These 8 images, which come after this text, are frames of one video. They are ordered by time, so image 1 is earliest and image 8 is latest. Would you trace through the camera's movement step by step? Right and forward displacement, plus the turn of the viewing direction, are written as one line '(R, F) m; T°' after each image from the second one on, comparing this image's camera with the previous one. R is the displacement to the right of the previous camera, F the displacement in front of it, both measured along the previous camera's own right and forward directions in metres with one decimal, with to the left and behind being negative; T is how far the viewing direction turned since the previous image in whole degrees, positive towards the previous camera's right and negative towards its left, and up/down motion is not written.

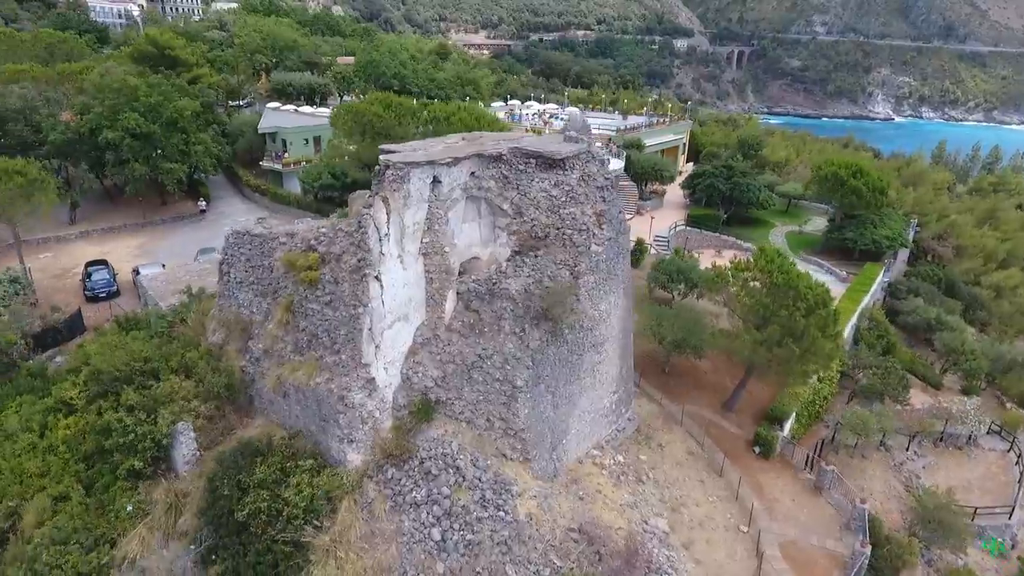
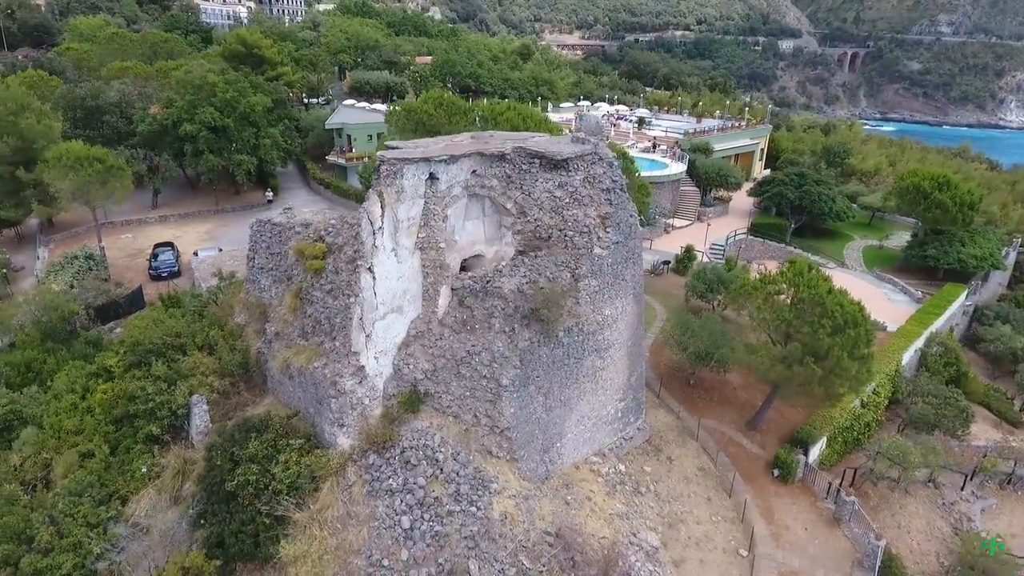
(+1.7, +0.1) m; -8°
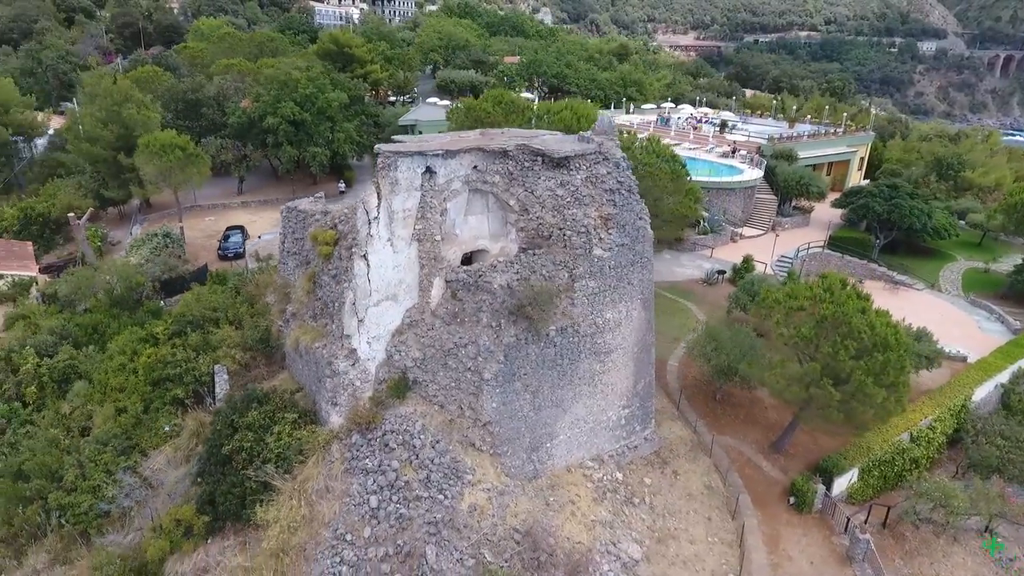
(+2.0, +0.1) m; -9°
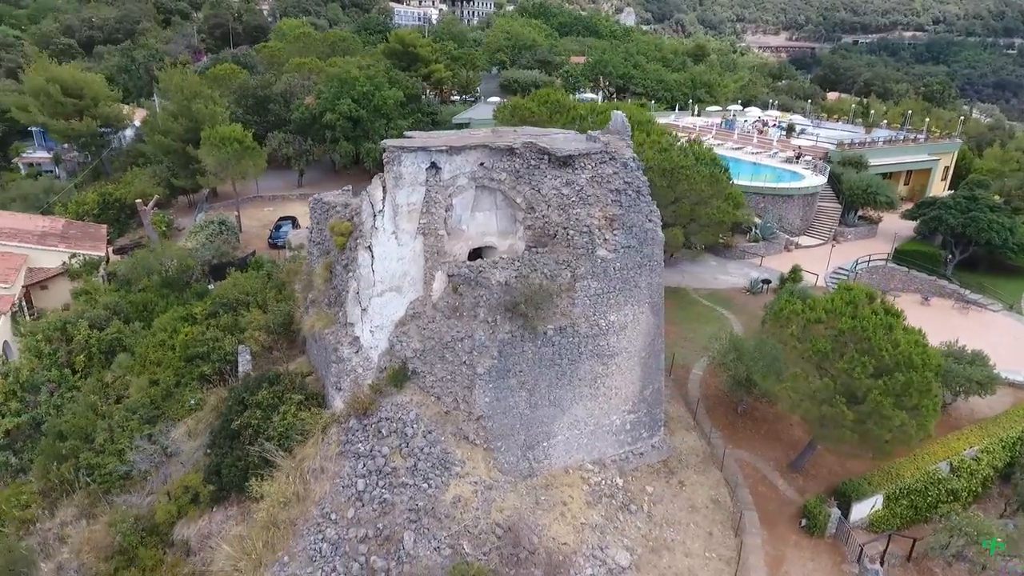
(+1.4, 0.0) m; -7°
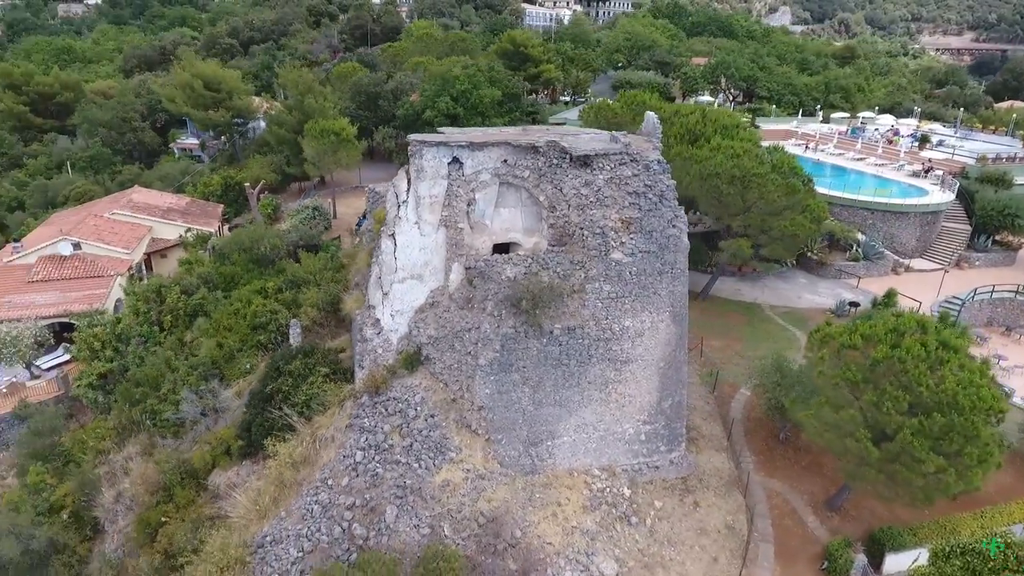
(+2.3, +0.1) m; -11°
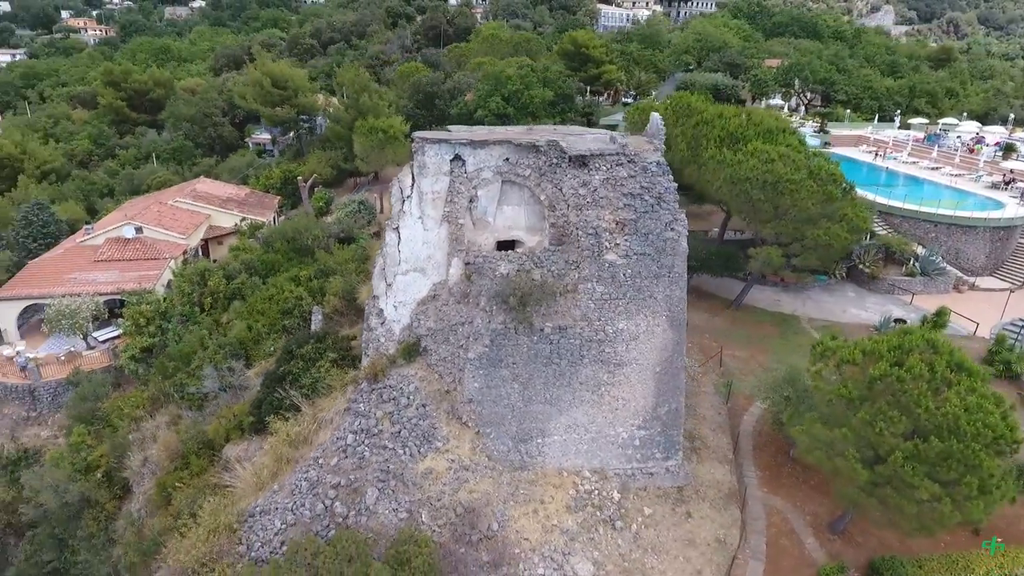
(+1.6, -0.1) m; -7°
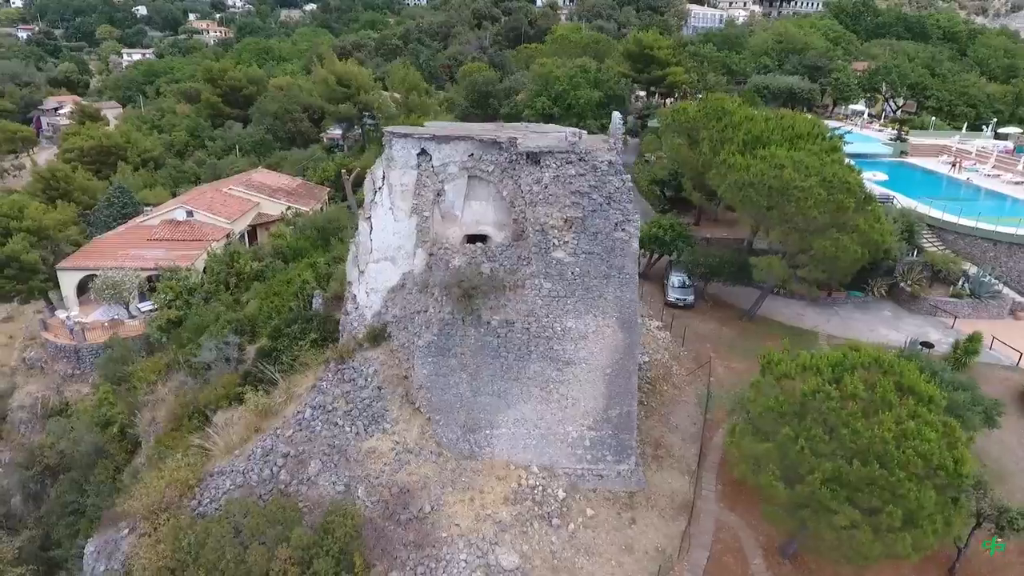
(+2.8, -0.1) m; -8°
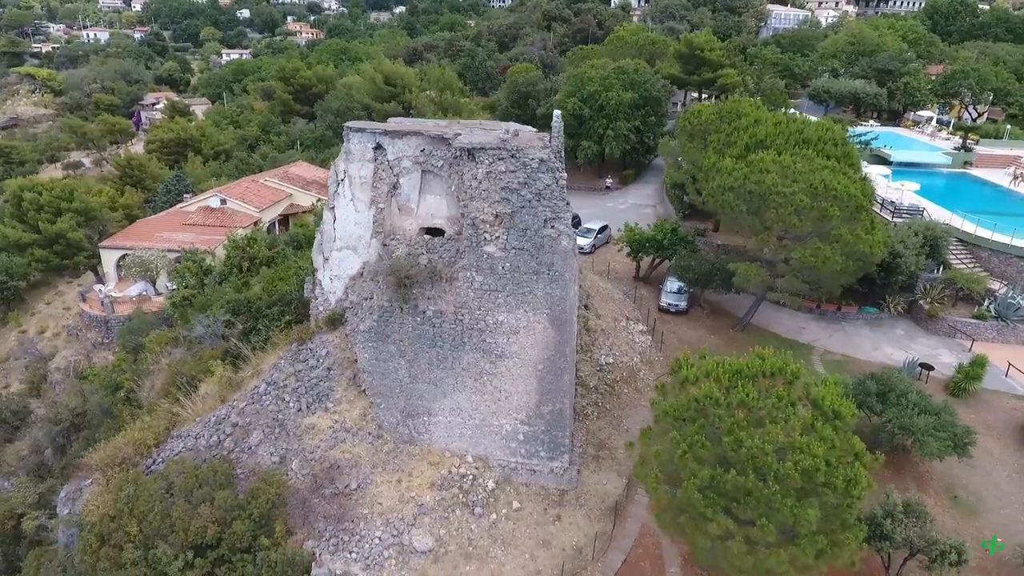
(+3.0, -0.1) m; -7°
